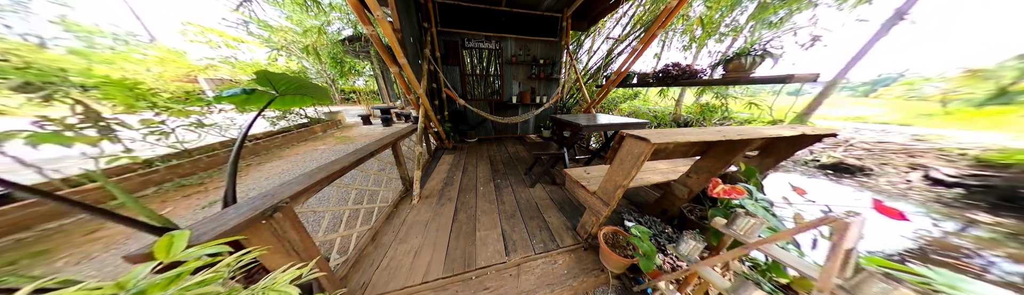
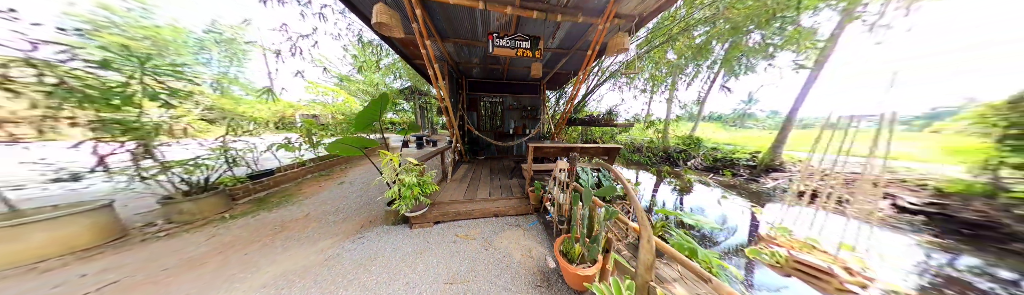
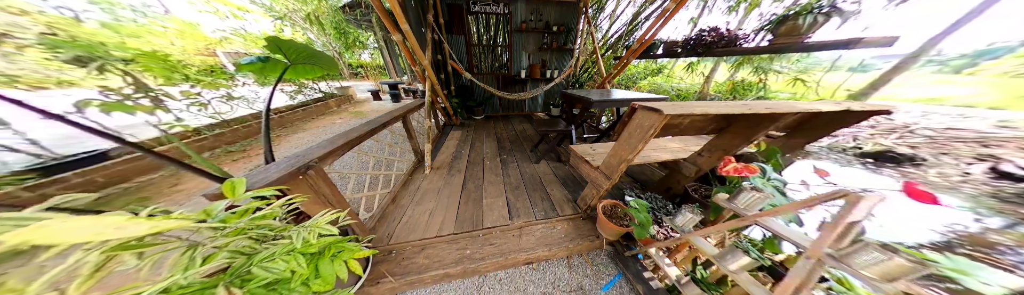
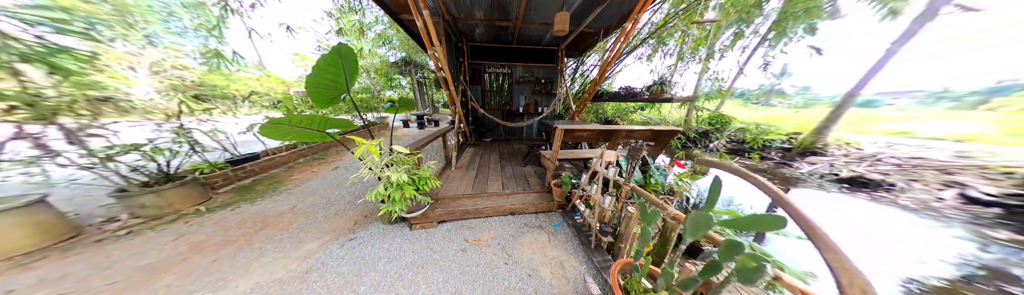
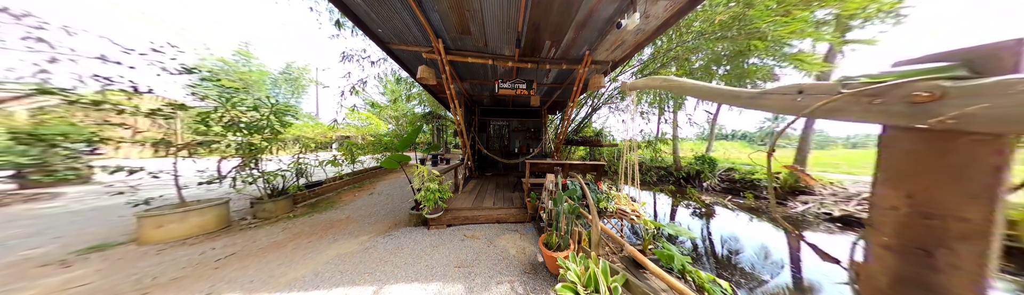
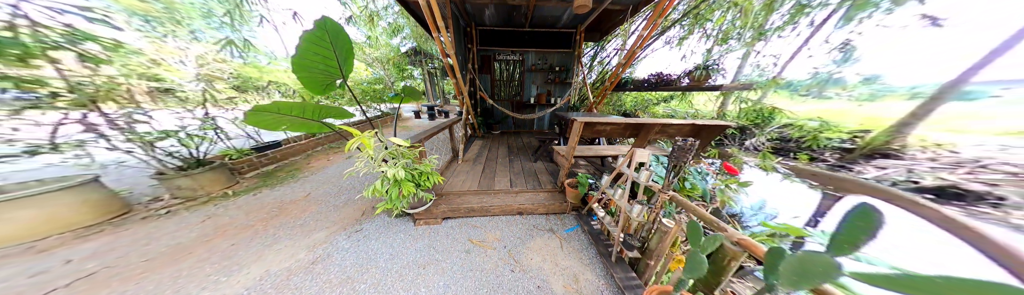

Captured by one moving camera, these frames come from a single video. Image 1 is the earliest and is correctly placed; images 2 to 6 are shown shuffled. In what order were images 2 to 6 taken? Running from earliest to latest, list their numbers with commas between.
3, 6, 4, 2, 5
